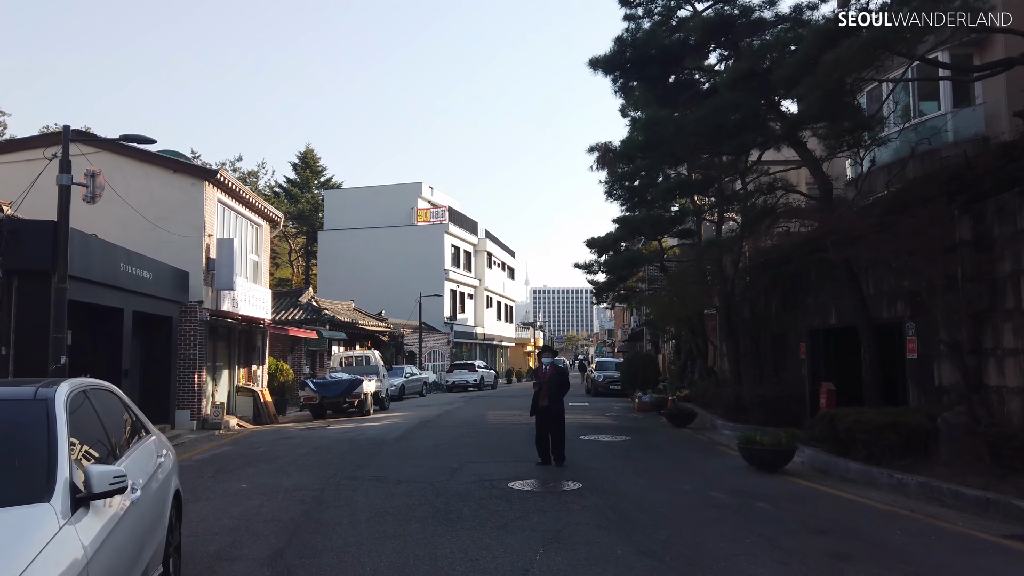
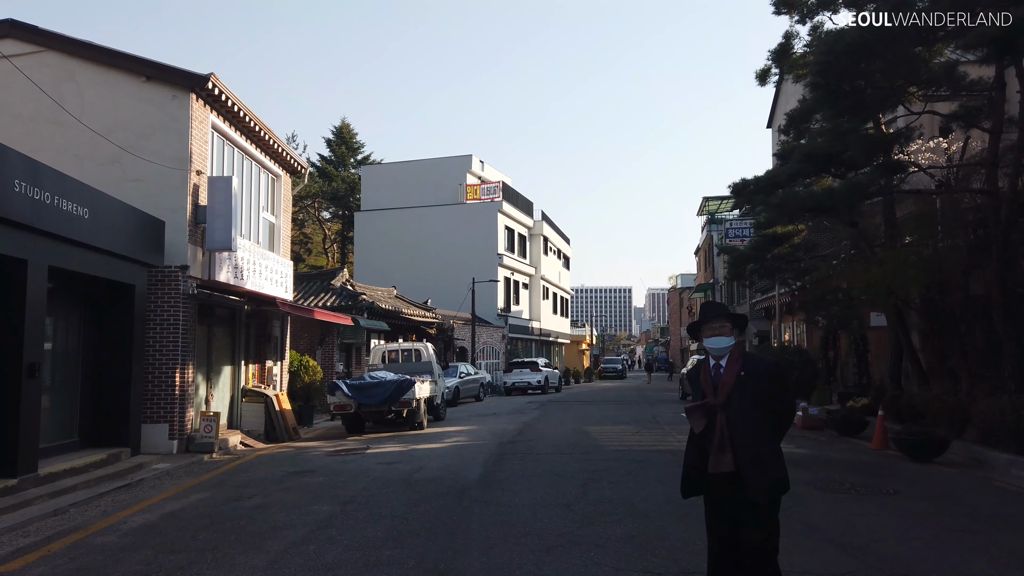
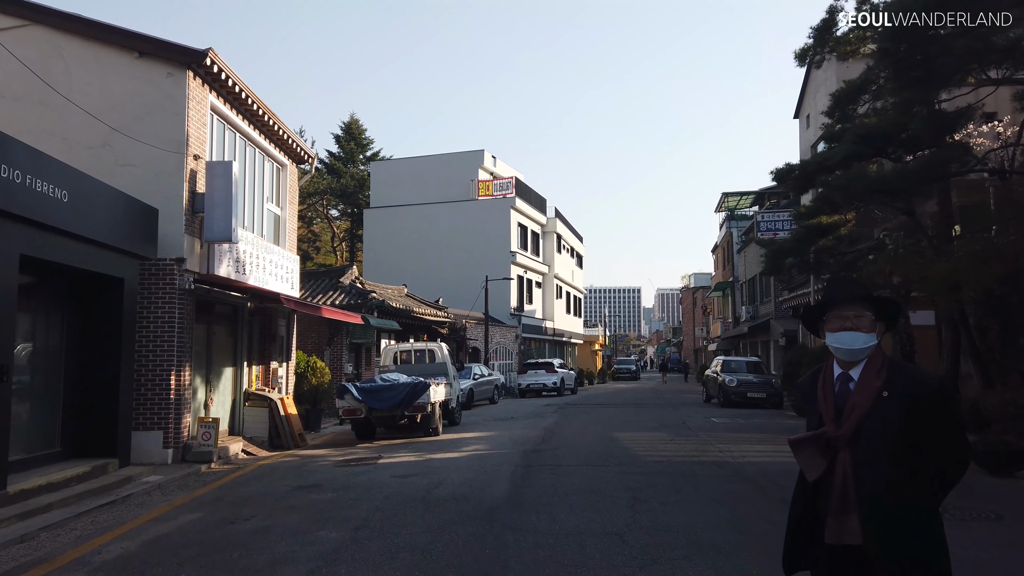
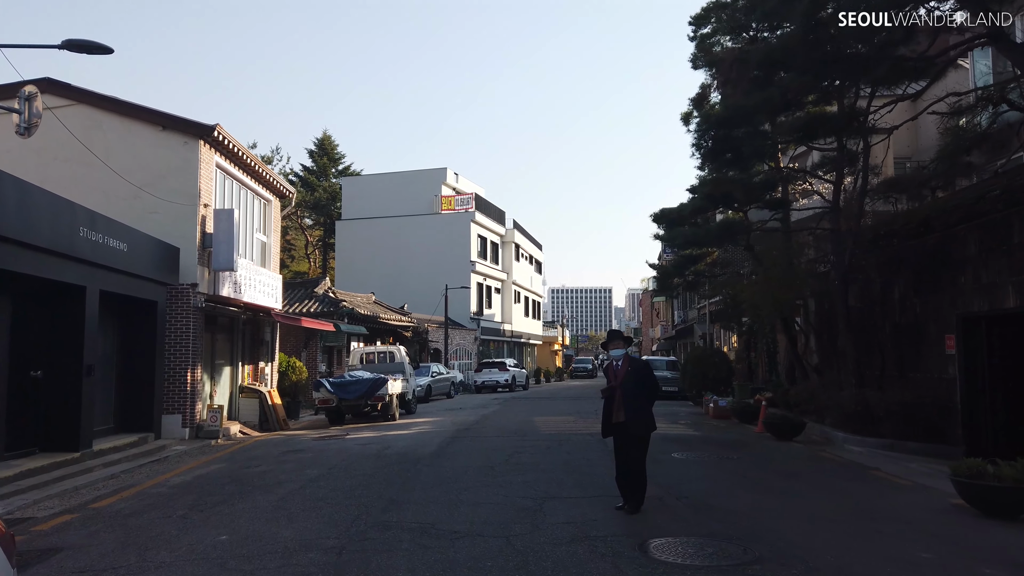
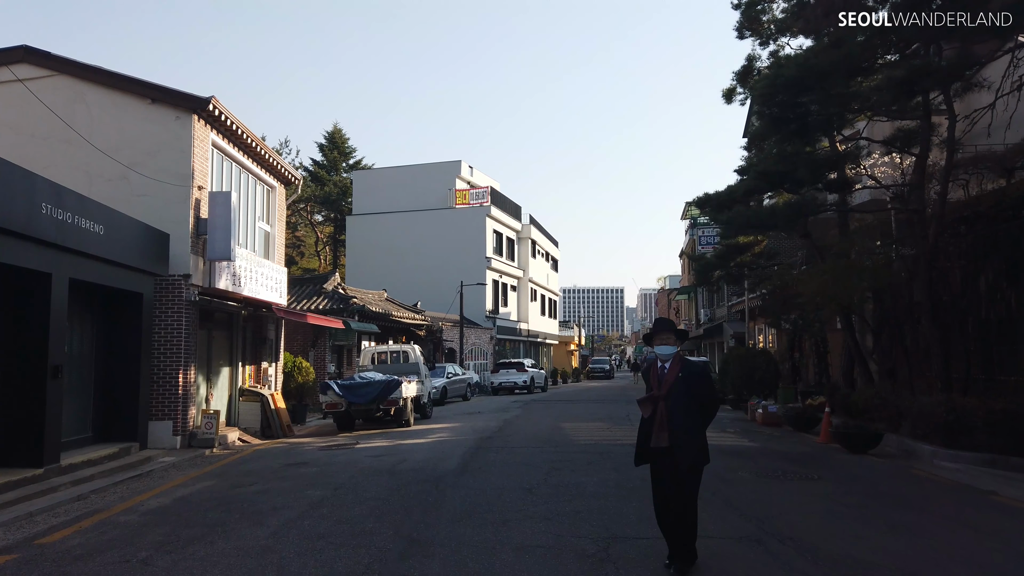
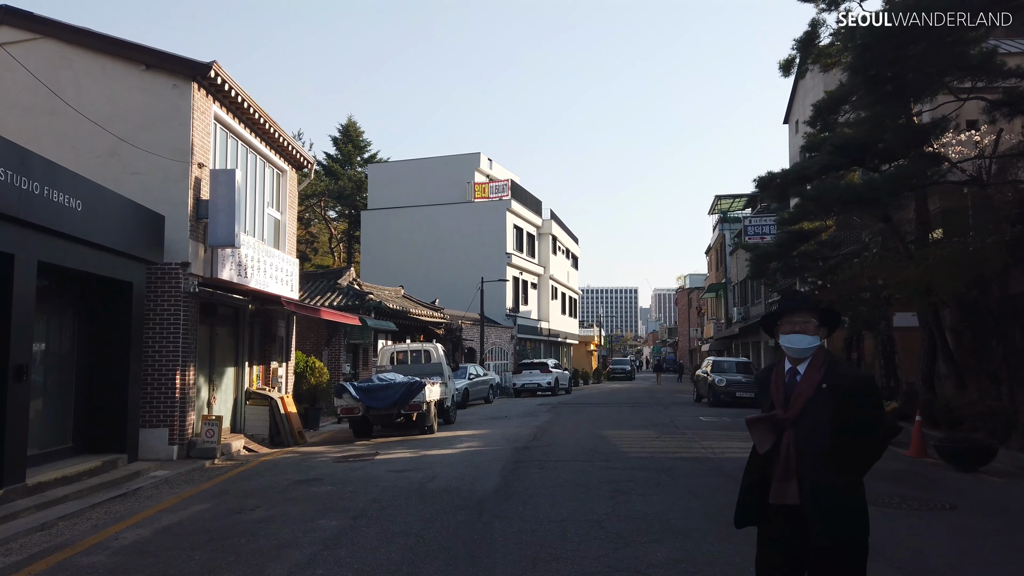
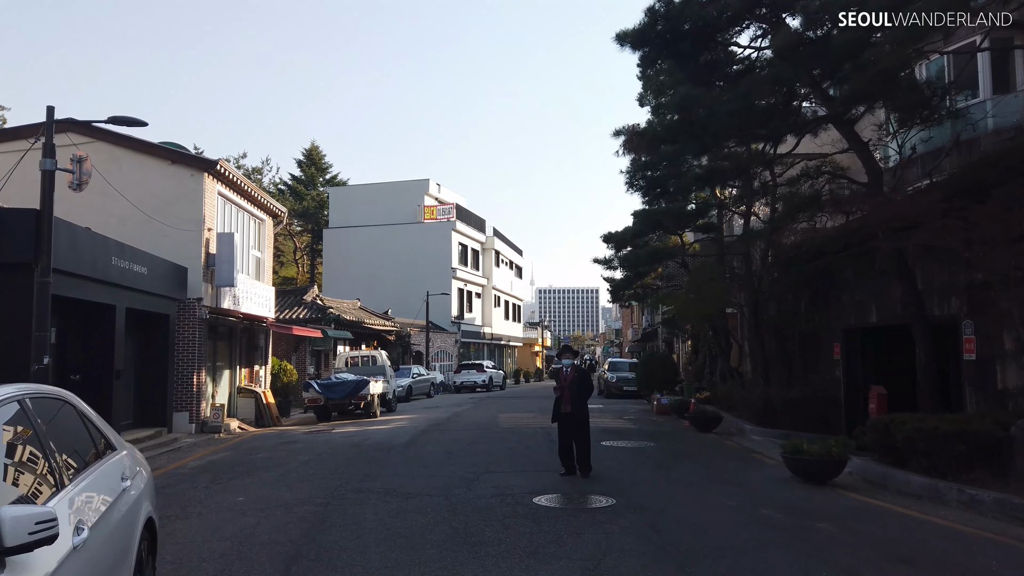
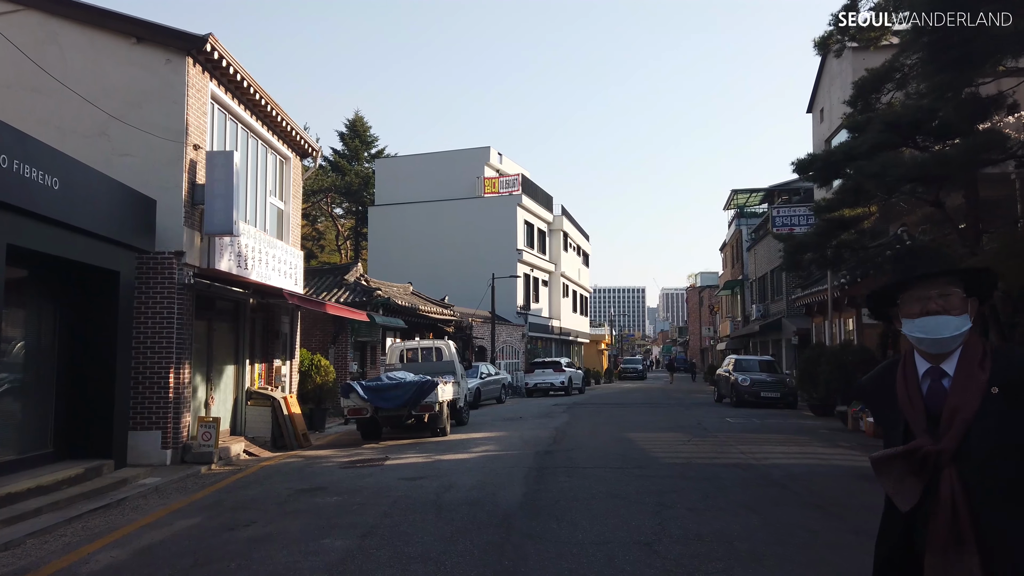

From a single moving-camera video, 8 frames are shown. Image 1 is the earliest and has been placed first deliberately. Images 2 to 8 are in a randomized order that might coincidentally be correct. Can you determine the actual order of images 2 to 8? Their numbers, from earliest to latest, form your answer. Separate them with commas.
7, 4, 5, 2, 6, 3, 8
